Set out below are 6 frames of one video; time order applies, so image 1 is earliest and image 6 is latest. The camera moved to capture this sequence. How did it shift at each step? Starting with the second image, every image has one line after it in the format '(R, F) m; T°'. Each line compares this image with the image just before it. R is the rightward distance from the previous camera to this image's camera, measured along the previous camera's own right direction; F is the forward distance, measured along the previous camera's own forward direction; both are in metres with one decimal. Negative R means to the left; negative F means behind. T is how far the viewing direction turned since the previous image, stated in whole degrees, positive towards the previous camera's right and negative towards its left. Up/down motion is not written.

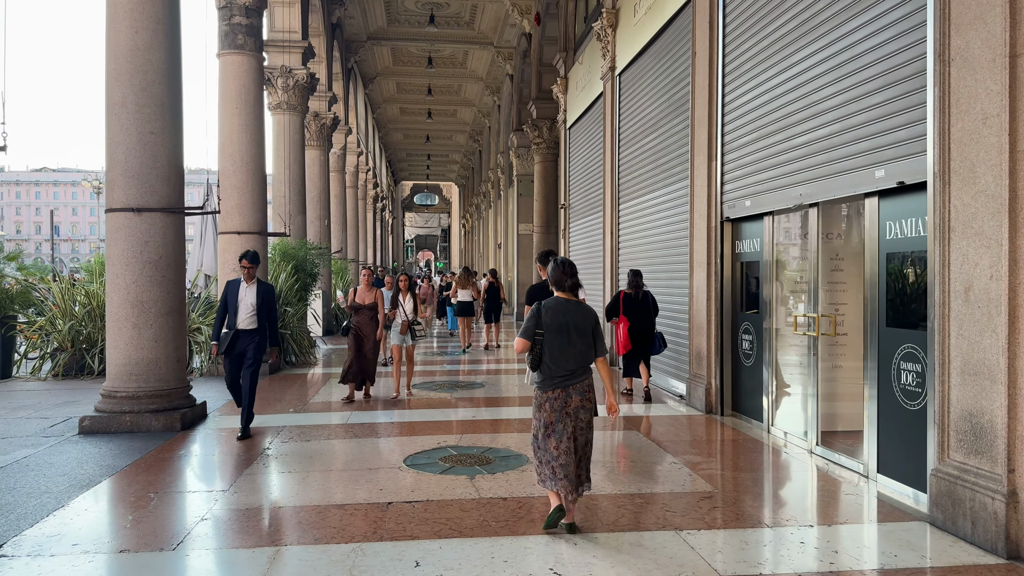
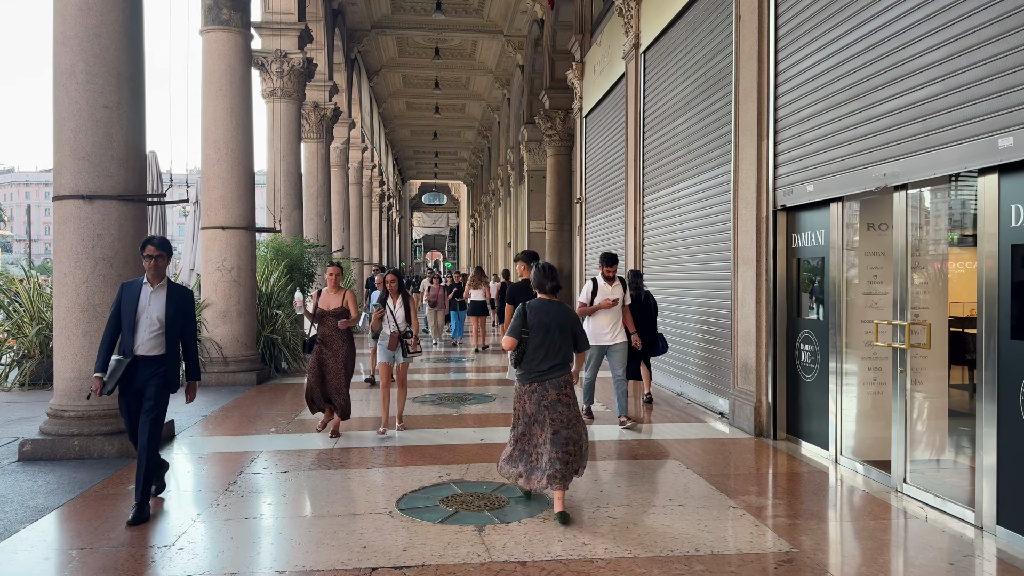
(-0.1, +1.1) m; -1°
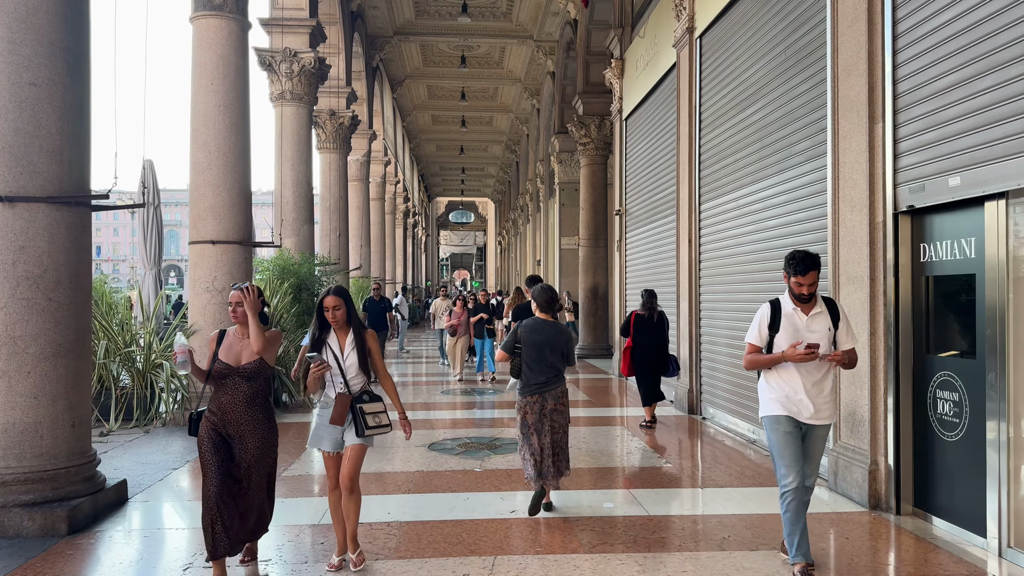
(-0.1, +1.5) m; -2°
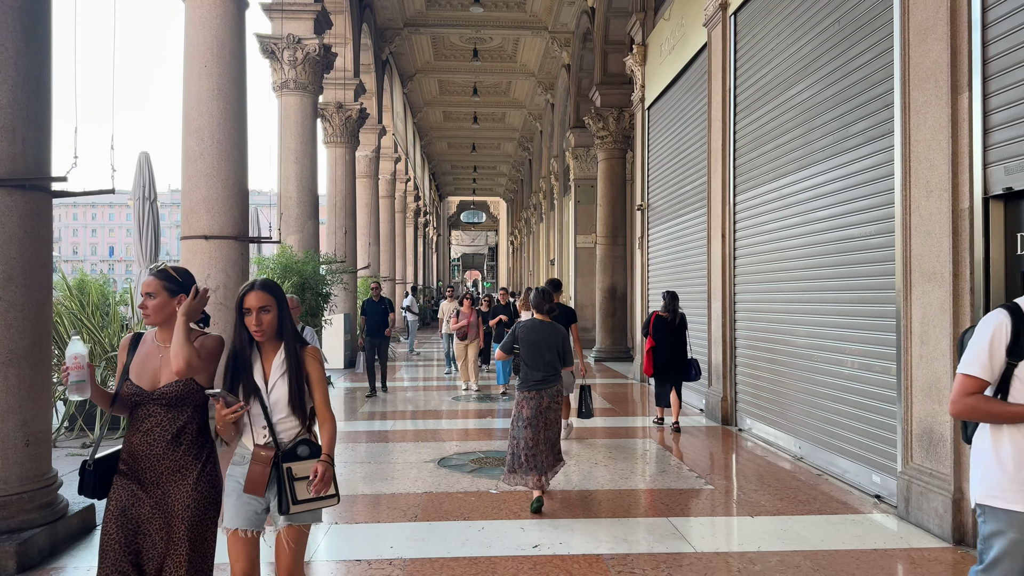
(-0.1, +0.7) m; -1°
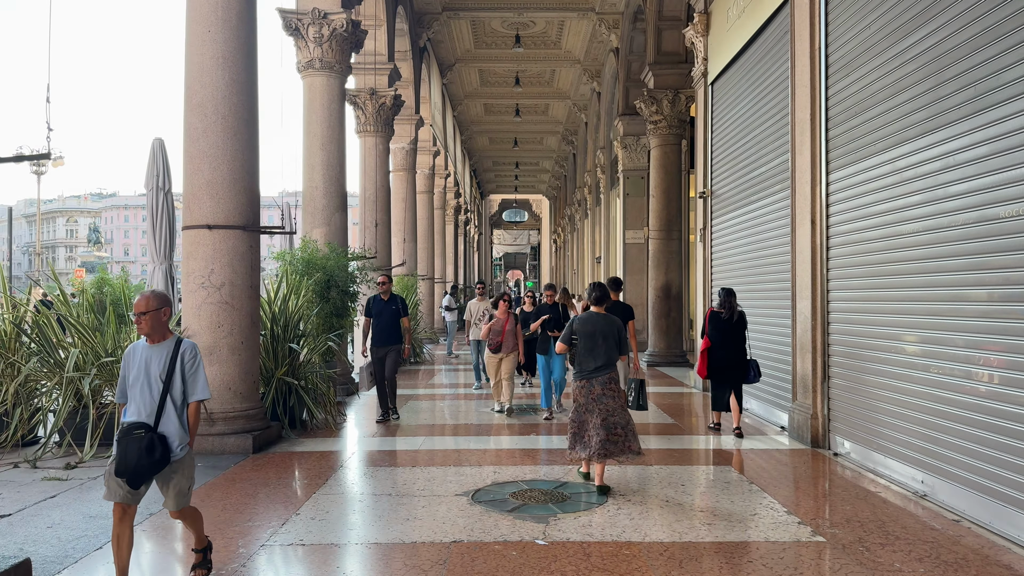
(-0.1, +1.2) m; -3°
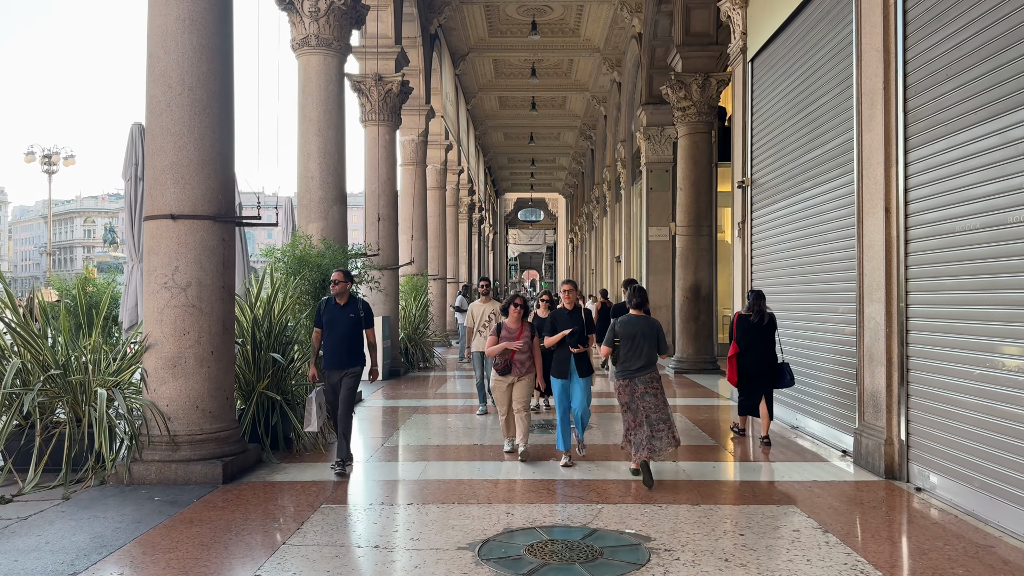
(0.0, +1.1) m; -1°
